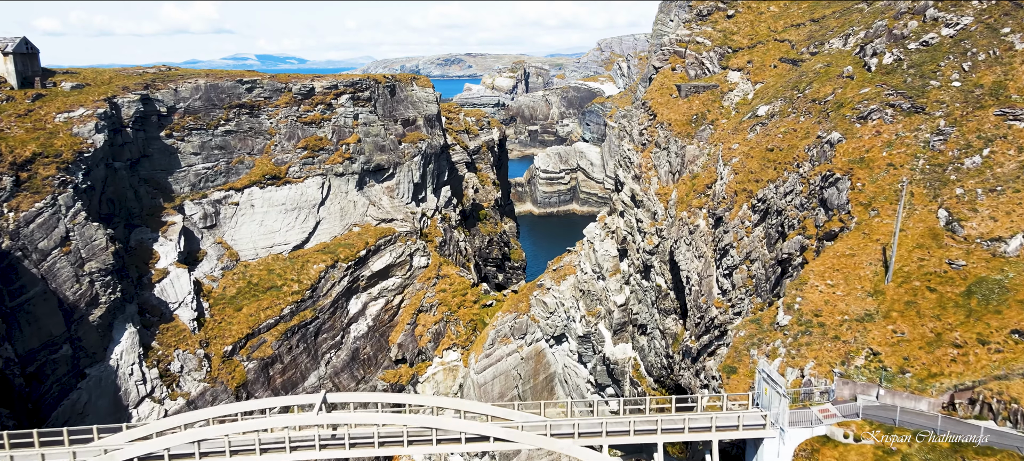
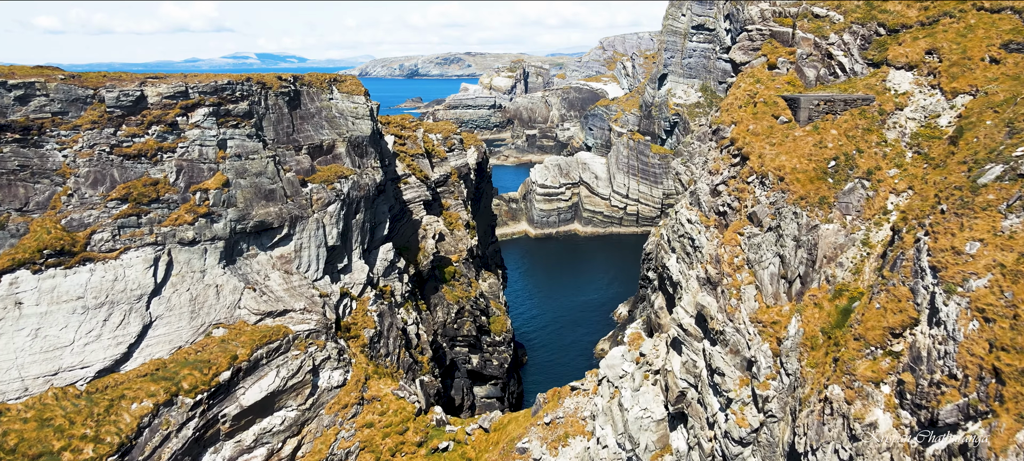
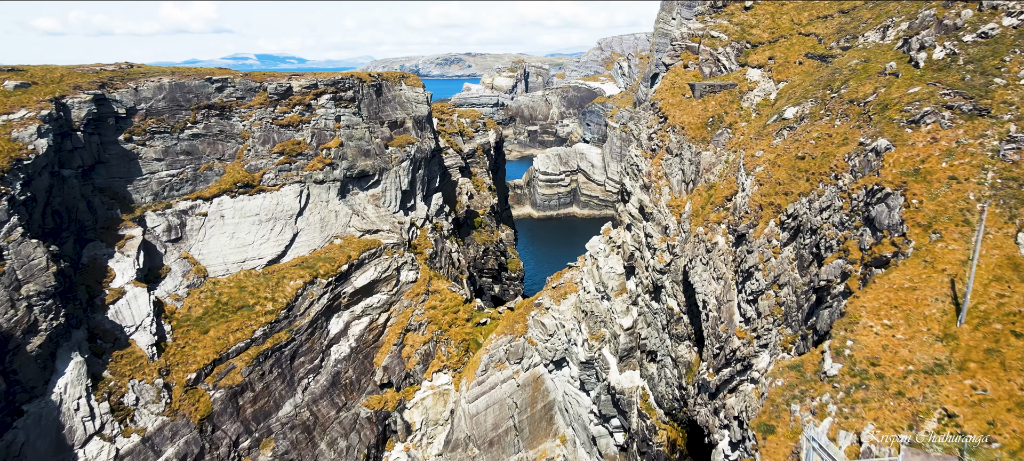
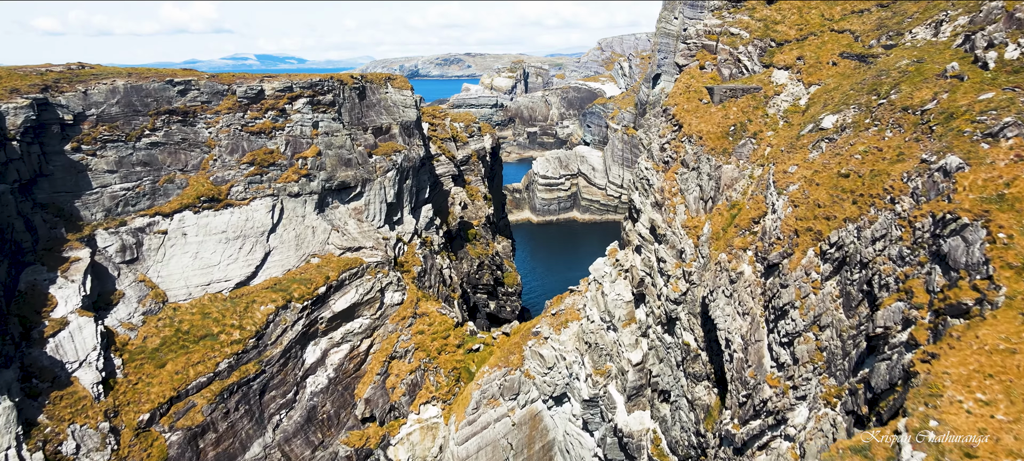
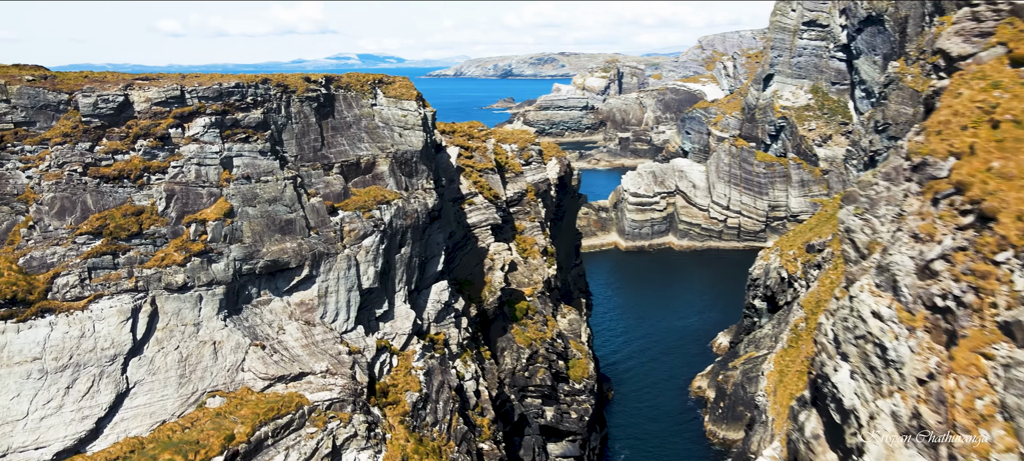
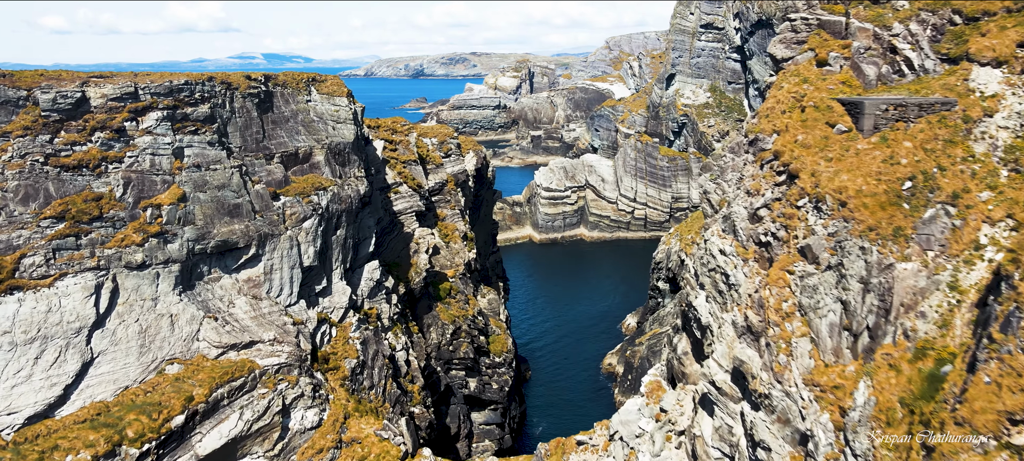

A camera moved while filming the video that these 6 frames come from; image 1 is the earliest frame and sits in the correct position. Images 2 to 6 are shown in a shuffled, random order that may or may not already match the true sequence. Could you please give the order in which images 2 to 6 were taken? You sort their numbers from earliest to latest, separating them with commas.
3, 4, 2, 6, 5
